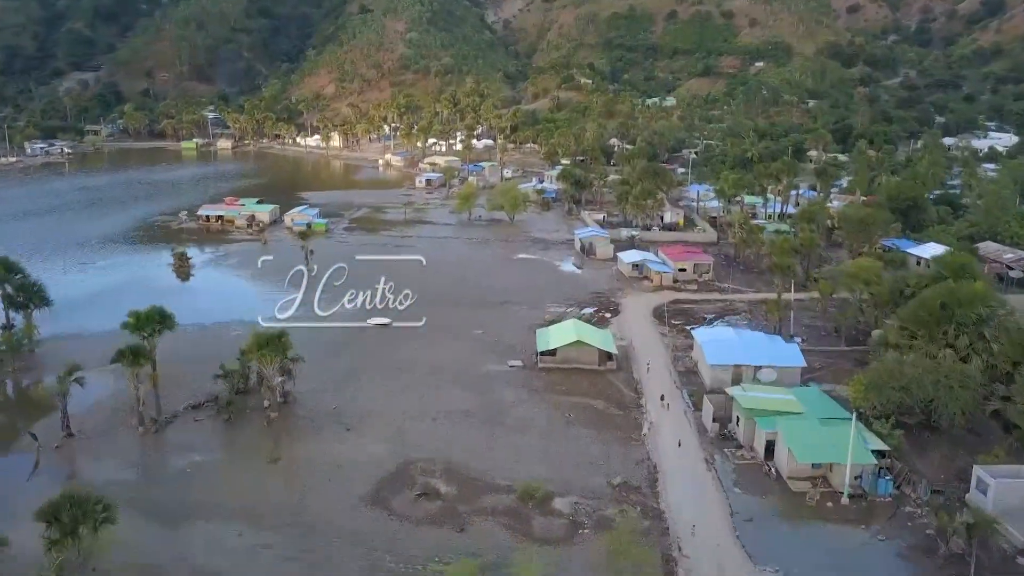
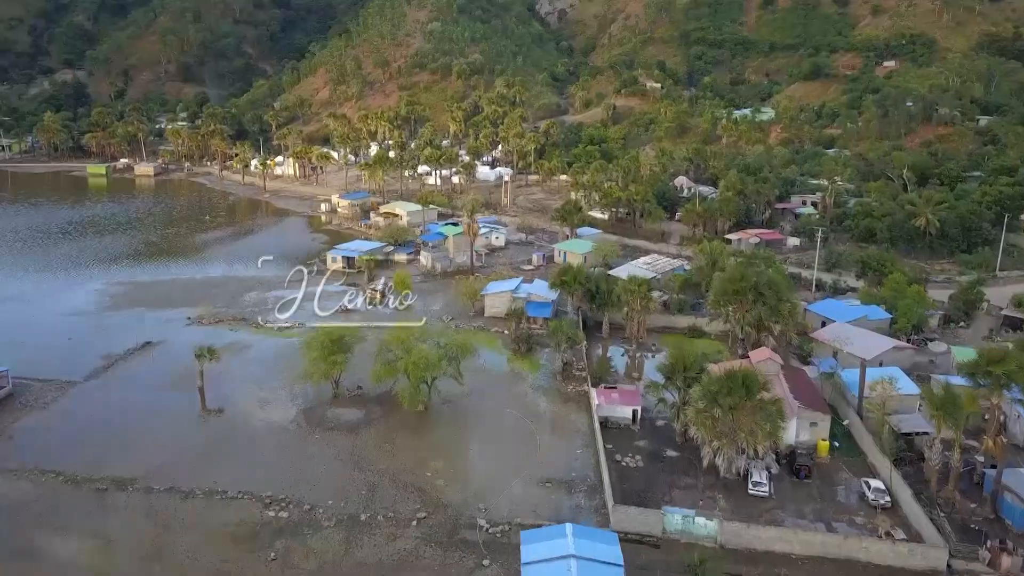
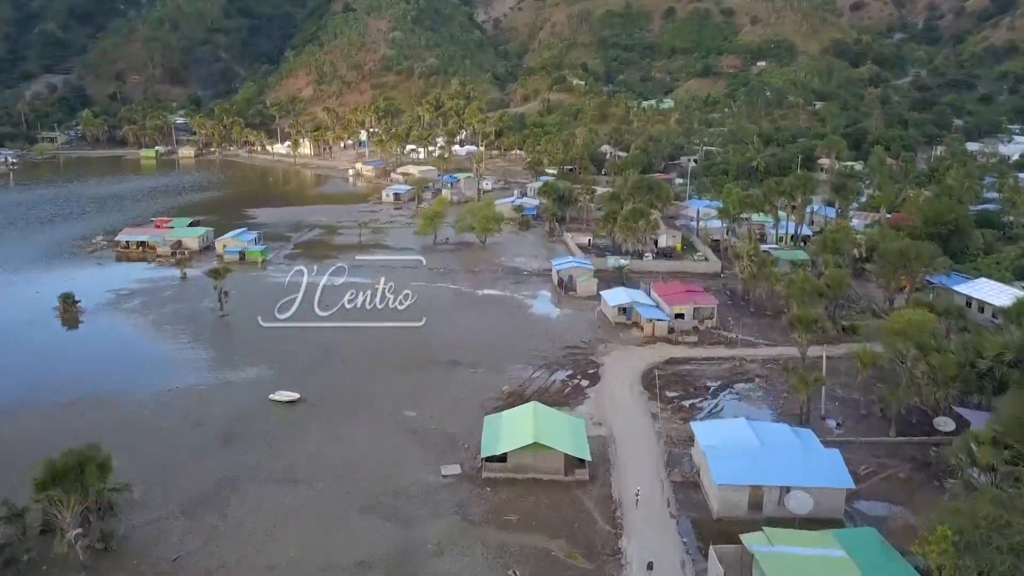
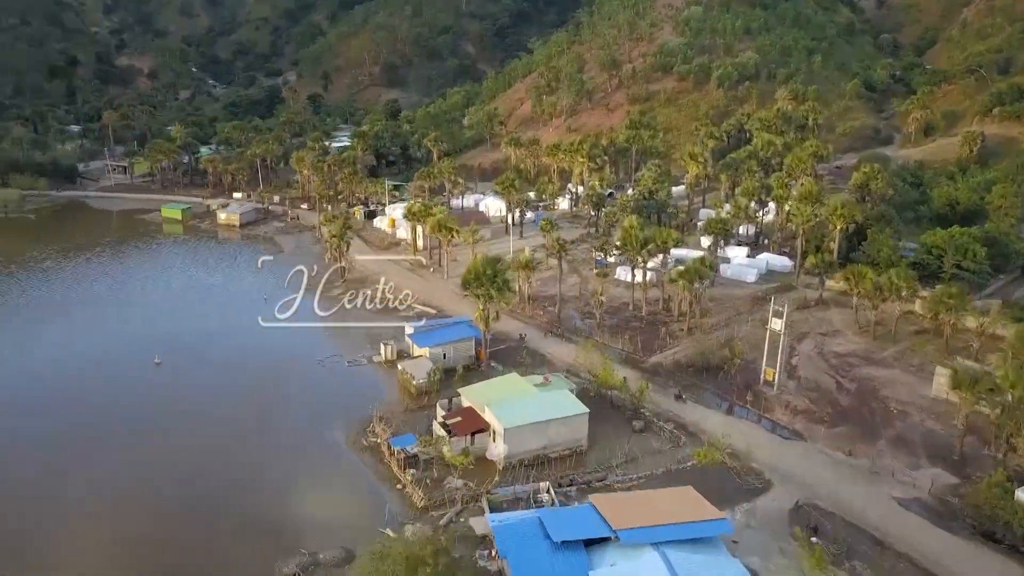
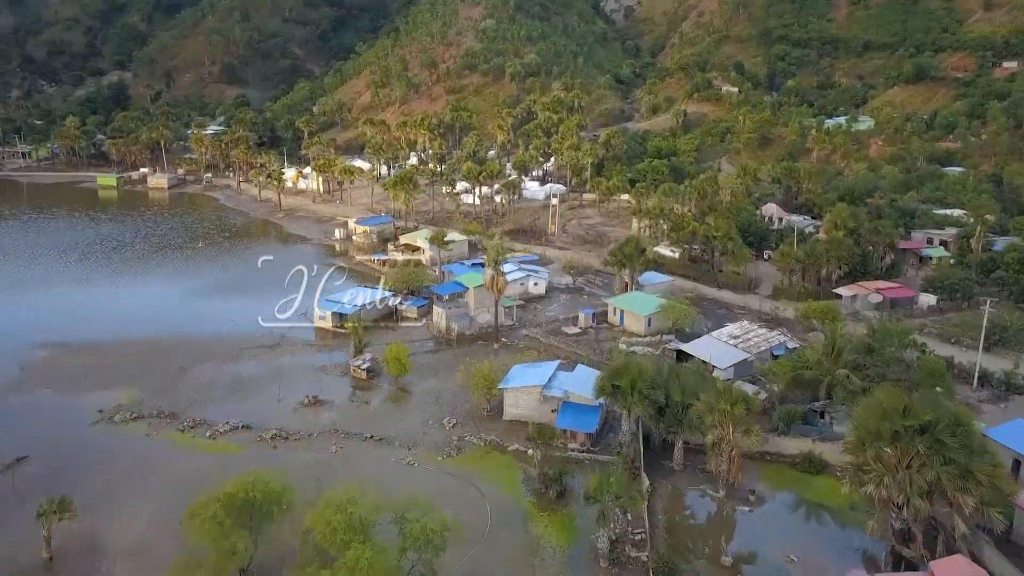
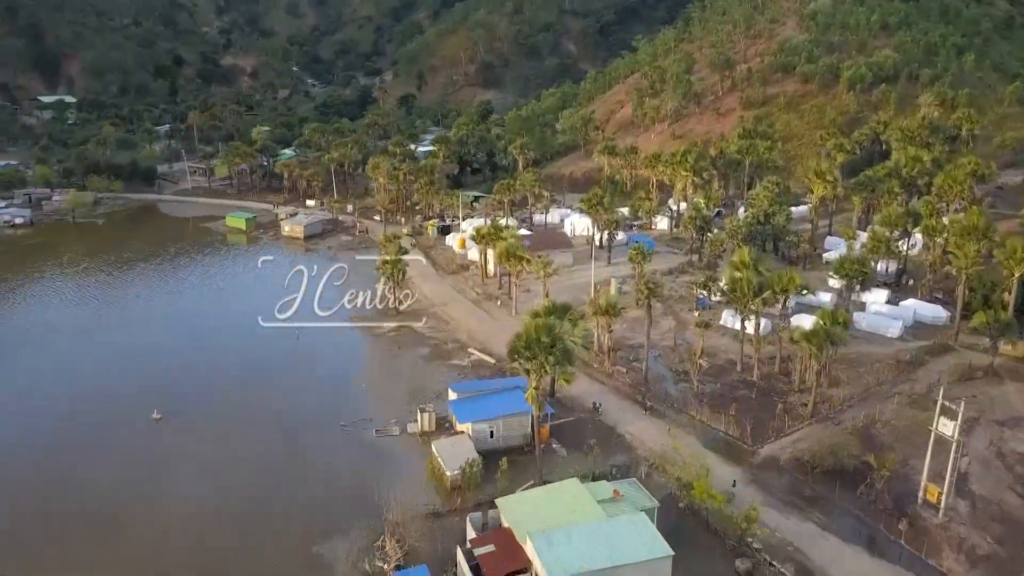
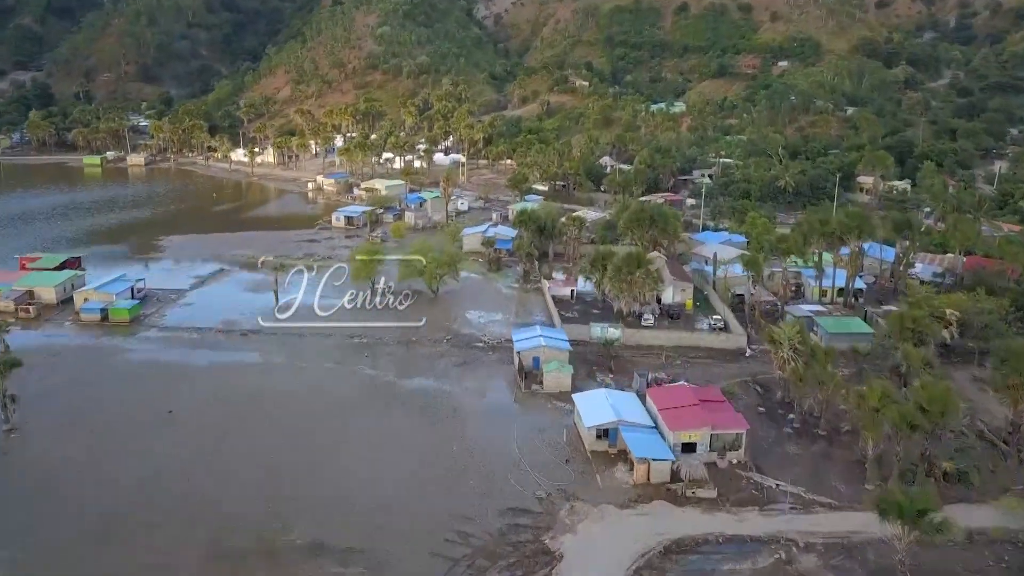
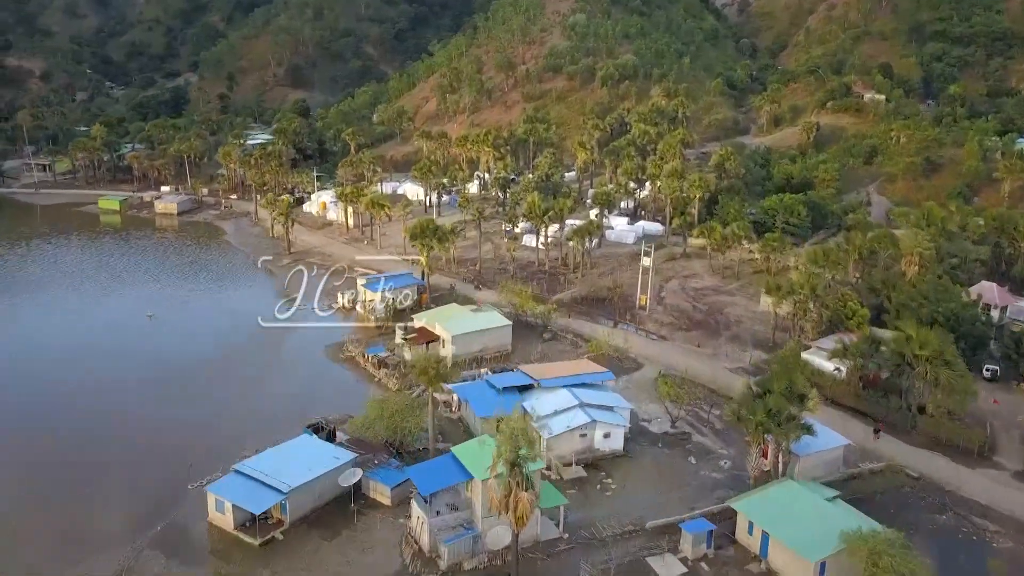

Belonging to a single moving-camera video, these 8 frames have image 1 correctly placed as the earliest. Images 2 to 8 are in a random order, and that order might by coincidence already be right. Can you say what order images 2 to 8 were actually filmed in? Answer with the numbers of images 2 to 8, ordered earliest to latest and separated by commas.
3, 7, 2, 5, 8, 4, 6
